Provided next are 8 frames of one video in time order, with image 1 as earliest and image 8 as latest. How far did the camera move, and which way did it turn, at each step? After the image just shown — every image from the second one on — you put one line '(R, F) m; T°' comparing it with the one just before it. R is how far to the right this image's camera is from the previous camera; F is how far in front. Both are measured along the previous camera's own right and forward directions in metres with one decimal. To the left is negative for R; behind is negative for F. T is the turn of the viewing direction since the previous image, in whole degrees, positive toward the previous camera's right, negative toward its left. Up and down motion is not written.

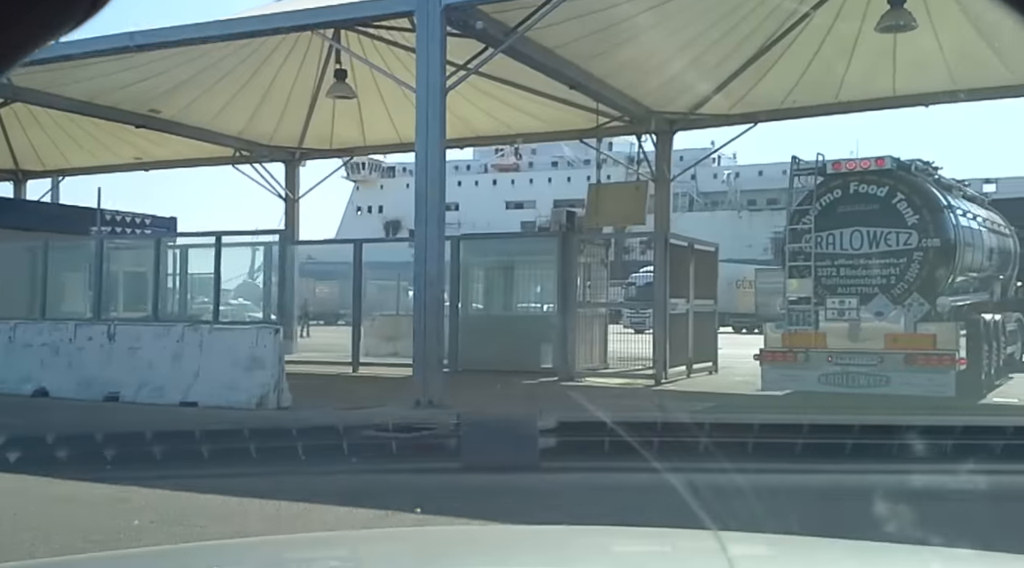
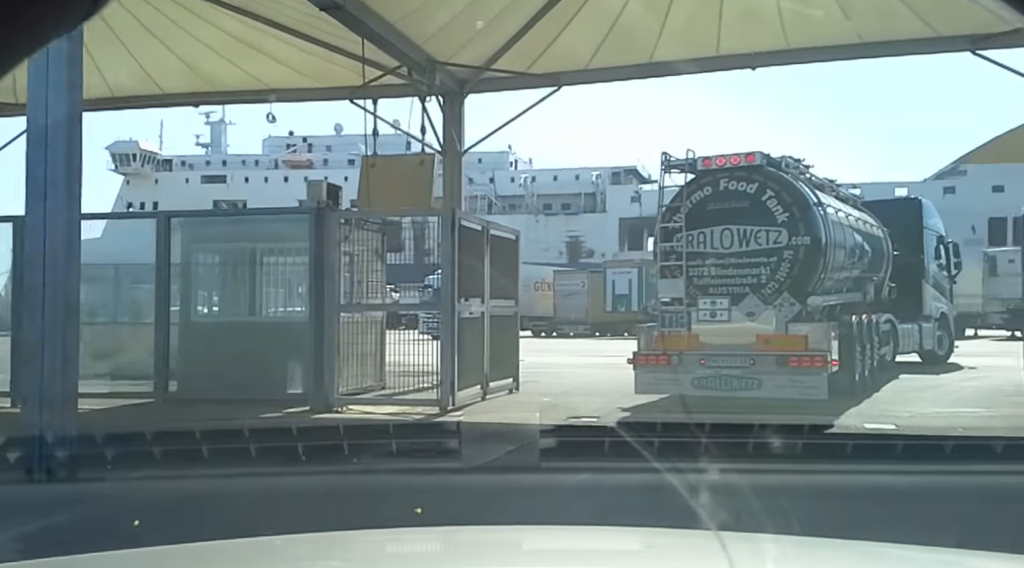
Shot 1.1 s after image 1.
(-1.2, +1.8) m; +13°
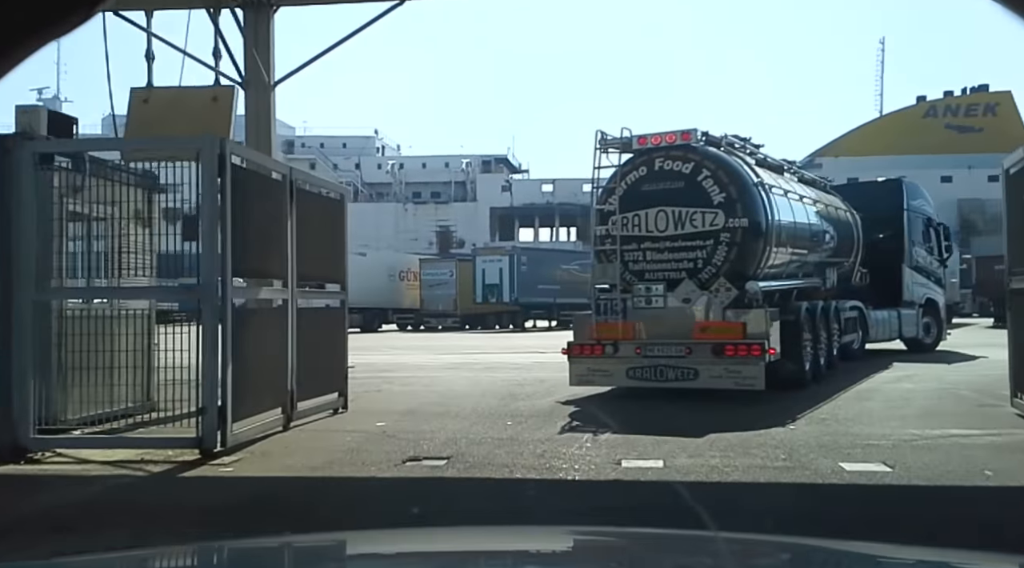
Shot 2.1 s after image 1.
(+0.5, +4.2) m; +7°
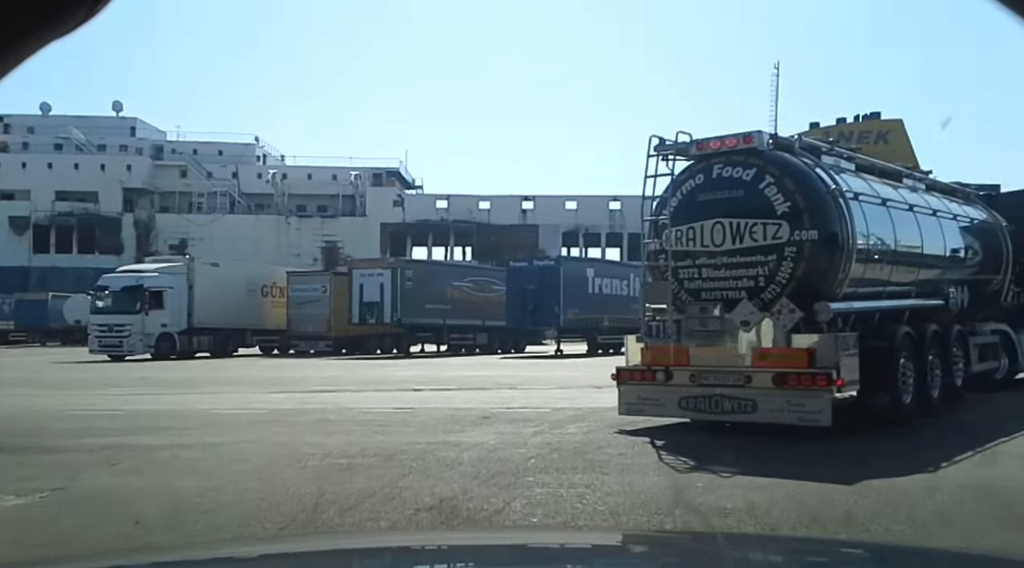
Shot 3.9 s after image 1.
(+0.6, +6.6) m; +6°
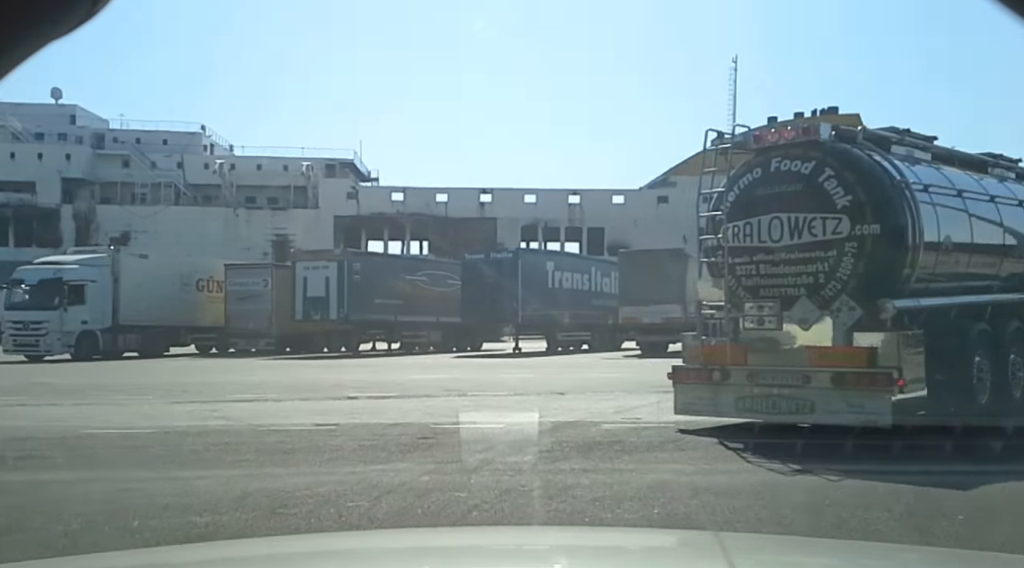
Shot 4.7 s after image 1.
(+0.2, +2.6) m; +2°
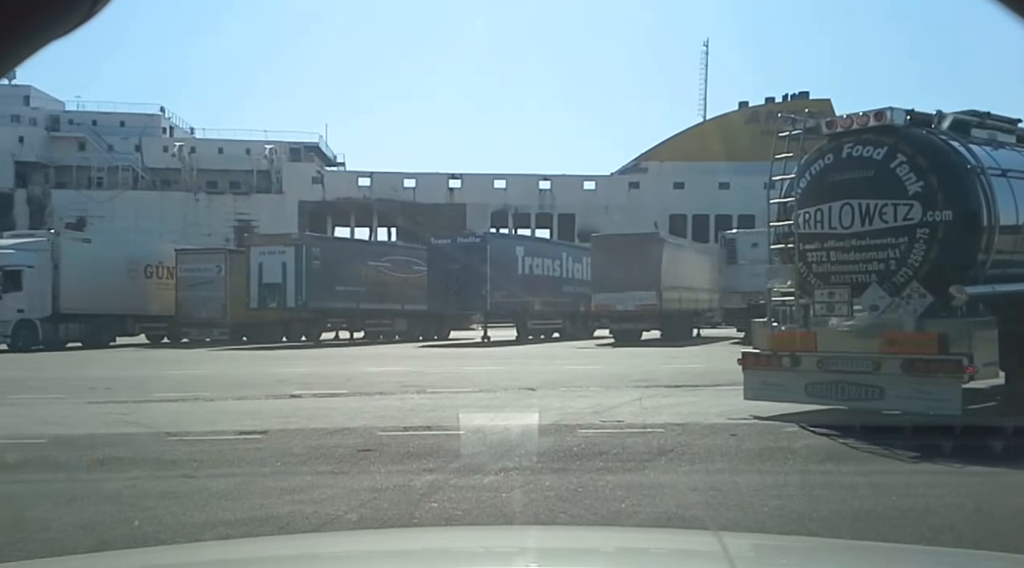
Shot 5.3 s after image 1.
(+0.1, +1.8) m; +2°
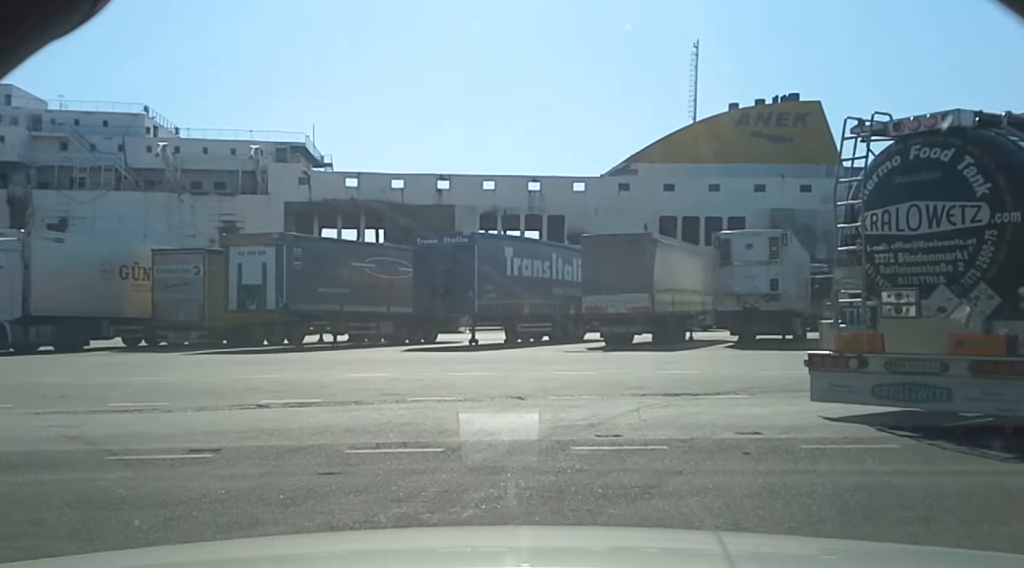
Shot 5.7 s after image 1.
(0.0, +1.1) m; +1°
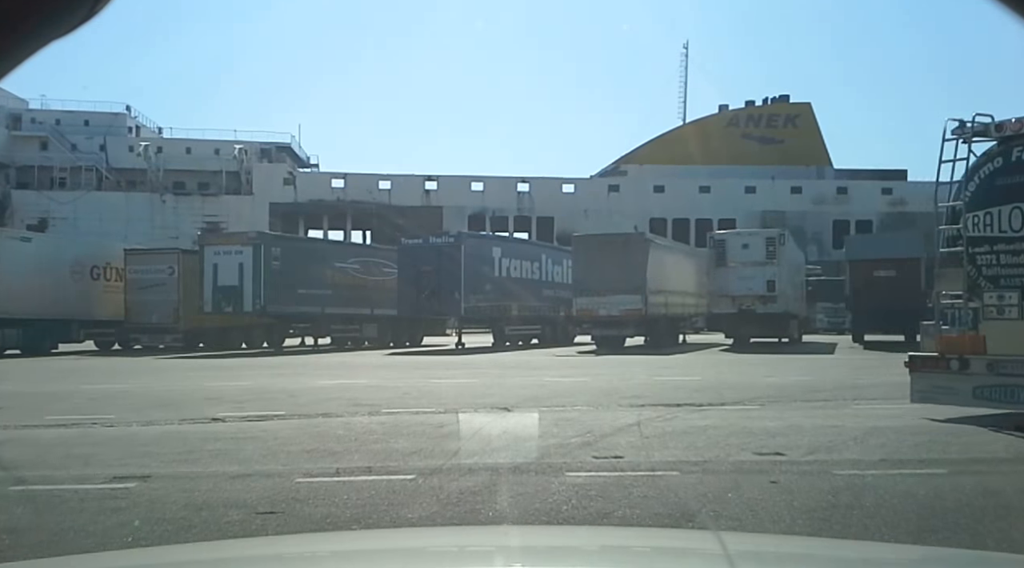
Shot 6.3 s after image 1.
(0.0, +1.3) m; +1°
